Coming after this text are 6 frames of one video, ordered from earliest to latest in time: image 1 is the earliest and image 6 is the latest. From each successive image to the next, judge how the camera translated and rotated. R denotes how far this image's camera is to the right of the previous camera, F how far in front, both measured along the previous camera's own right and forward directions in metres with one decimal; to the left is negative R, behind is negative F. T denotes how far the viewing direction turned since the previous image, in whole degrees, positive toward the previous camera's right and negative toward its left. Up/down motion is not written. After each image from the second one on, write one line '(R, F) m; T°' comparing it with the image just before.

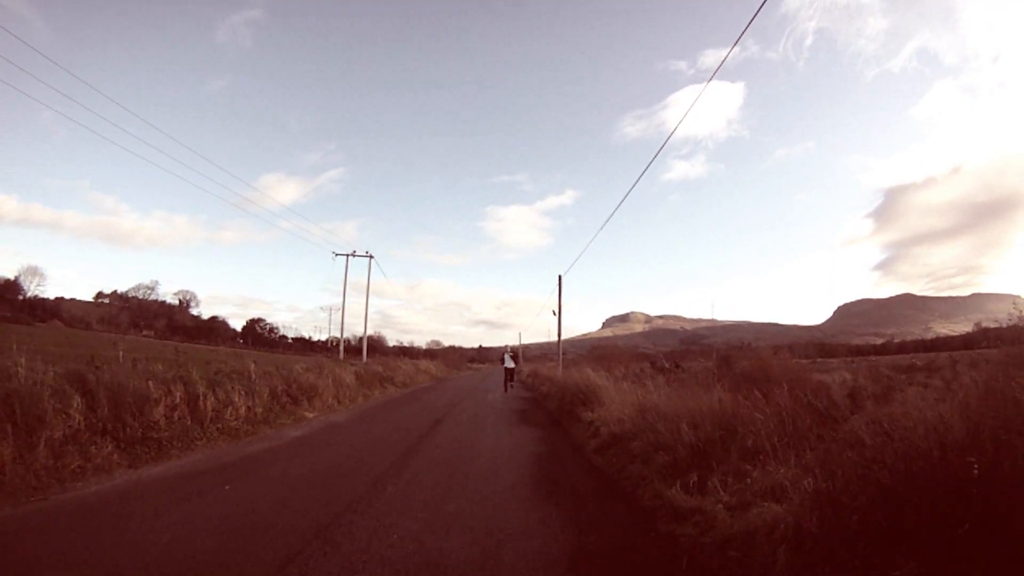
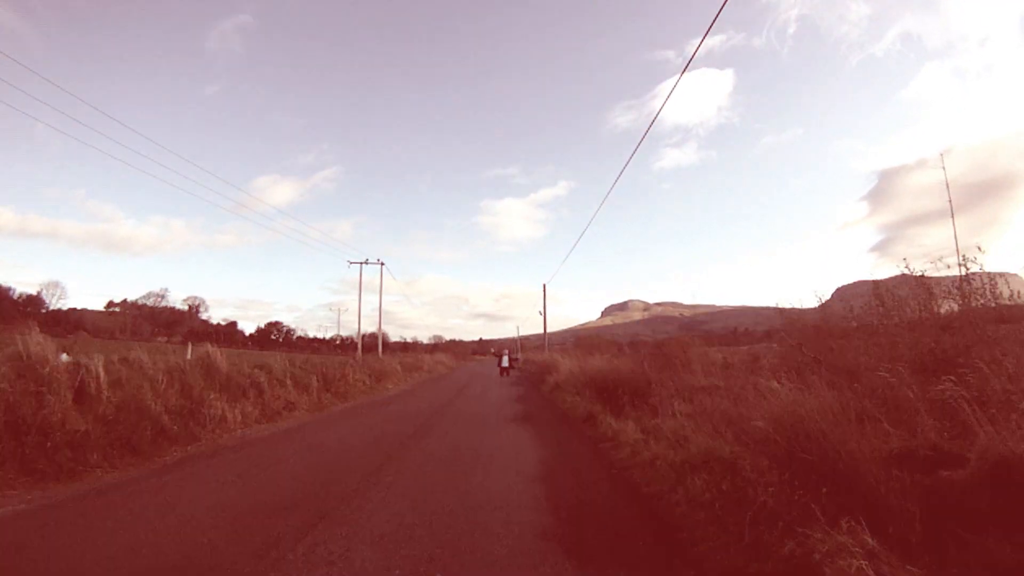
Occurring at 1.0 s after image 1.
(+0.1, -7.1) m; 0°
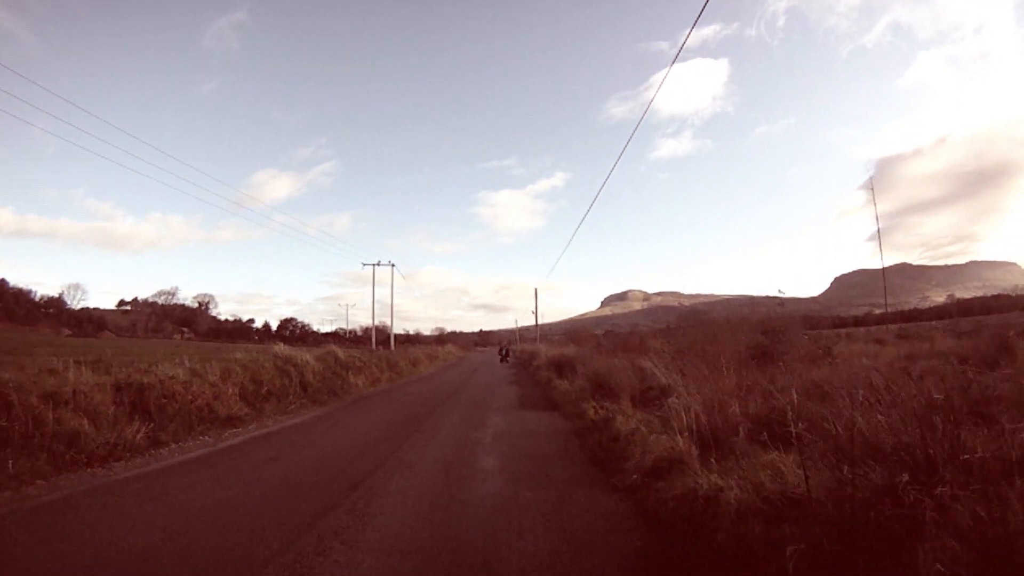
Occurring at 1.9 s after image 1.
(+0.1, -7.9) m; 0°
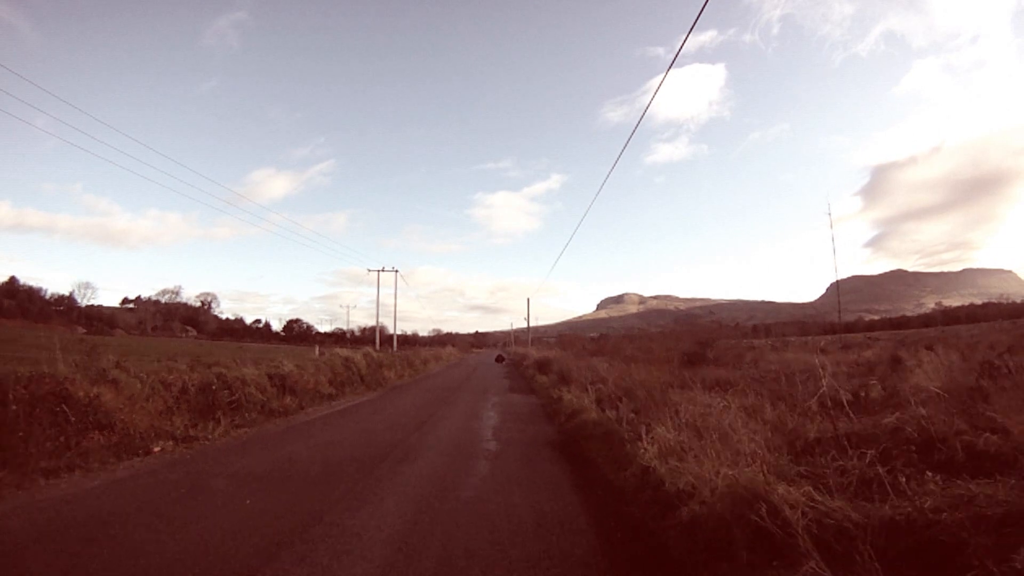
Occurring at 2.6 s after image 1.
(+0.1, -6.1) m; 0°
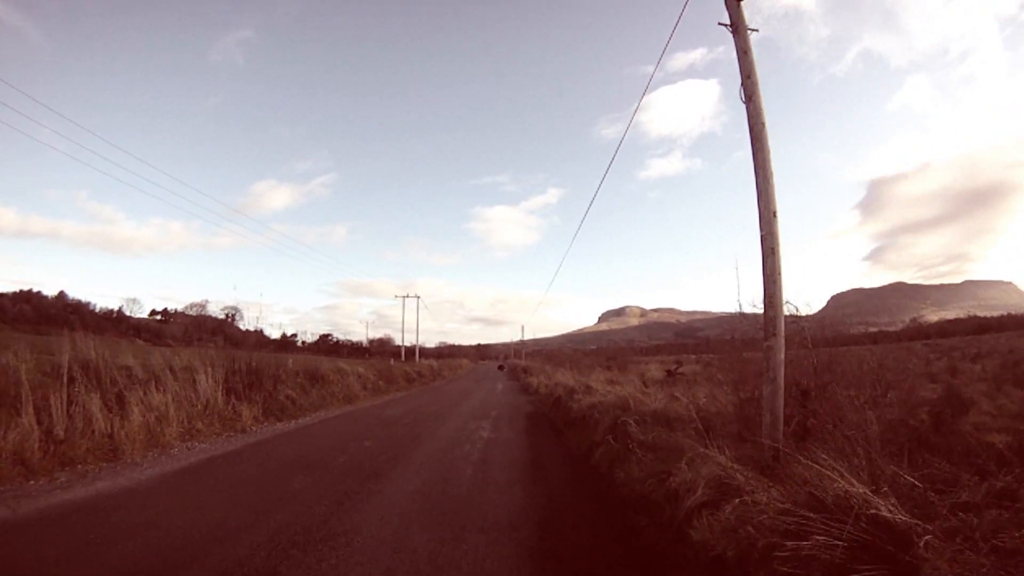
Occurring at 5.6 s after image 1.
(+0.2, -24.9) m; 0°
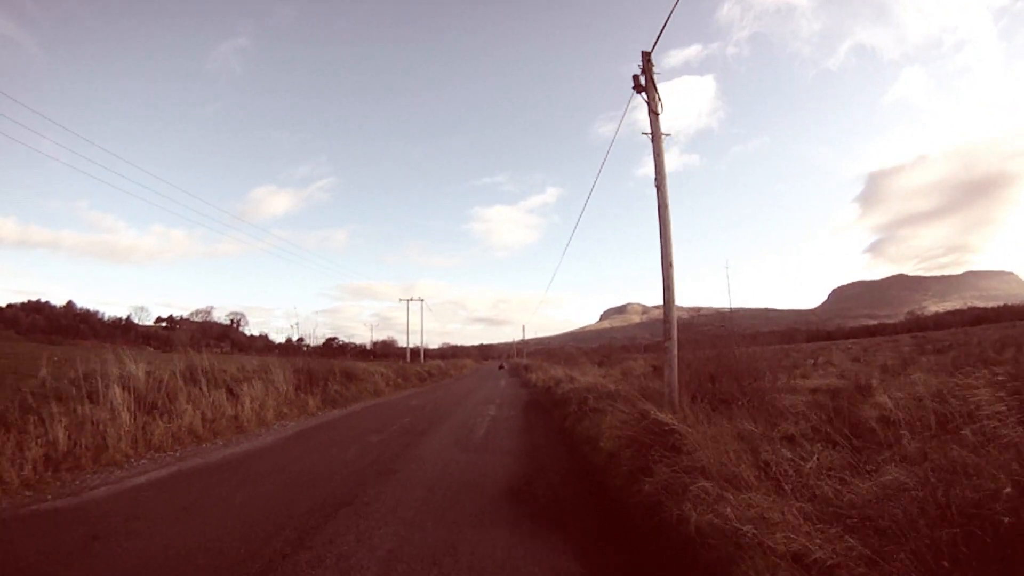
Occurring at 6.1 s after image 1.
(+0.1, -4.7) m; 0°
